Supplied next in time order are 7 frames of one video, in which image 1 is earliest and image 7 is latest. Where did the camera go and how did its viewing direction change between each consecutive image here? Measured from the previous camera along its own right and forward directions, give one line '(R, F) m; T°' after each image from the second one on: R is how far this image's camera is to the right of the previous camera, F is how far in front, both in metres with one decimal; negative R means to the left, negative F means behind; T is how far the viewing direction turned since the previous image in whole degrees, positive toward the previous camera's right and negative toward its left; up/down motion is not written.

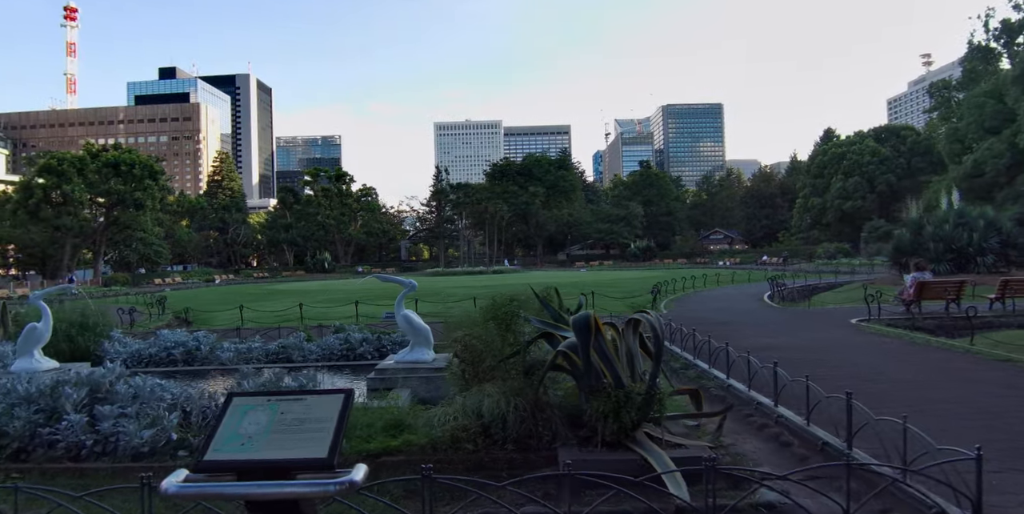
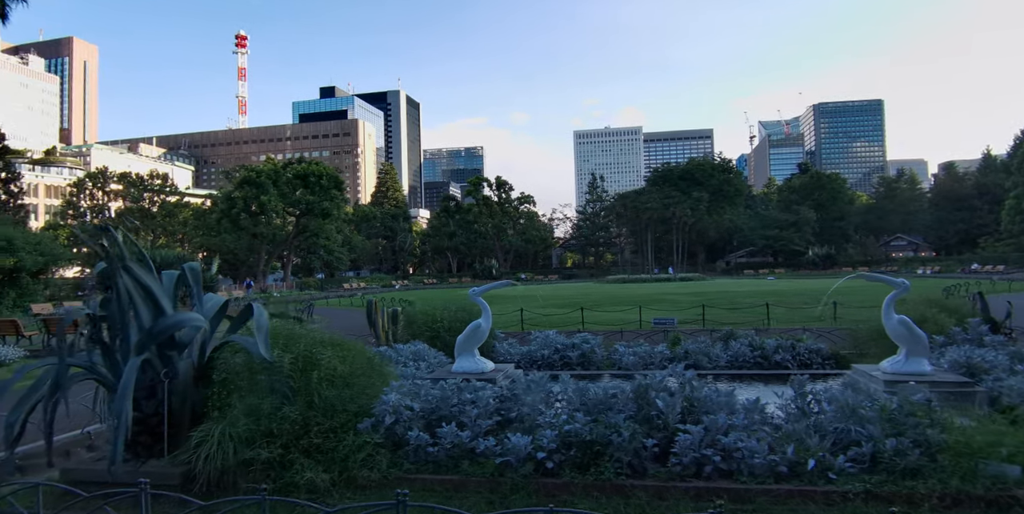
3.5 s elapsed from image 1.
(-4.9, +0.6) m; -8°
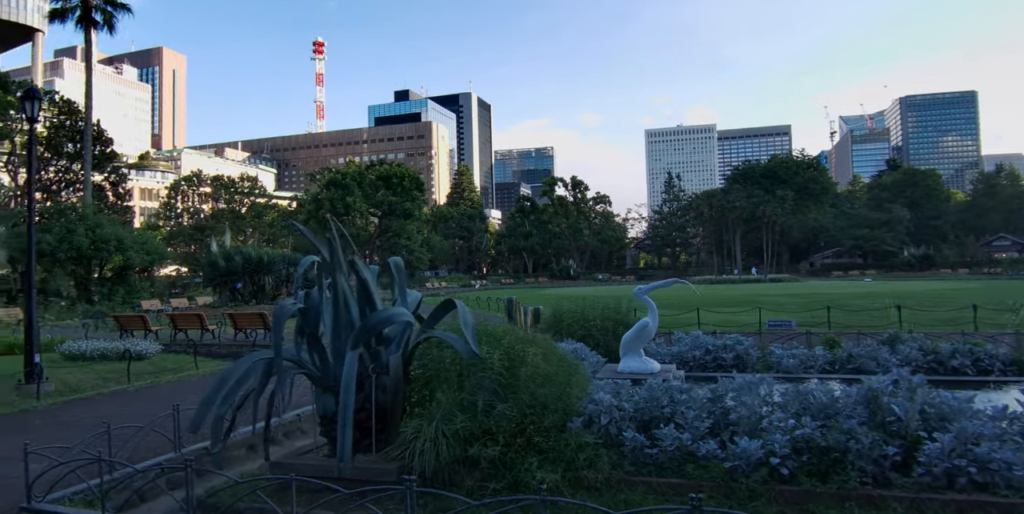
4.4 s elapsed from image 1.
(-1.4, +0.1) m; -5°
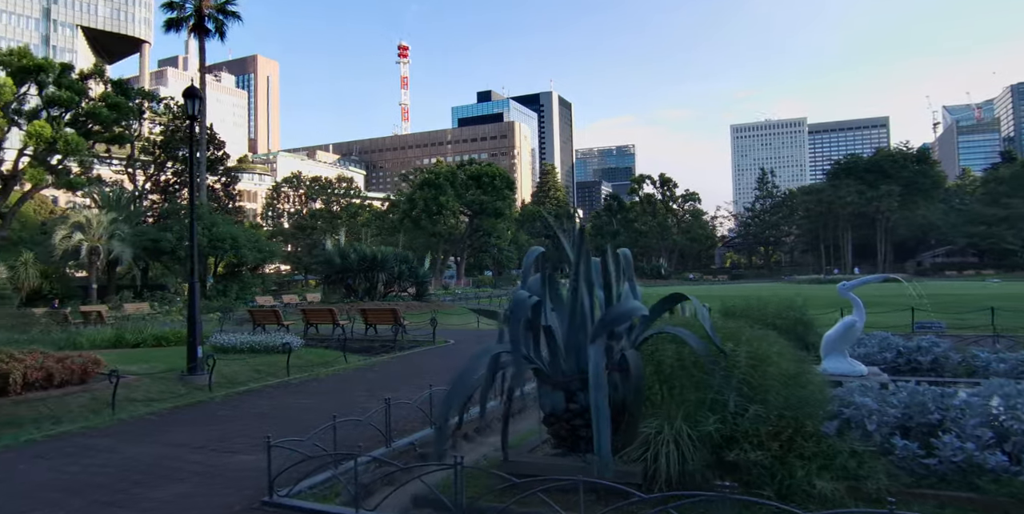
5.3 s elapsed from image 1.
(-1.6, +0.1) m; -6°
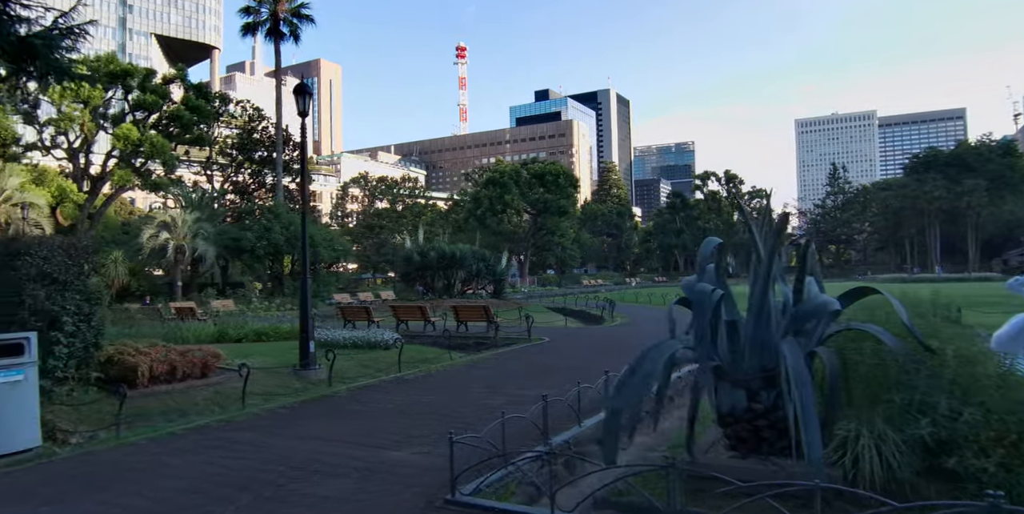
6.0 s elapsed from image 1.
(-1.2, +0.1) m; -4°
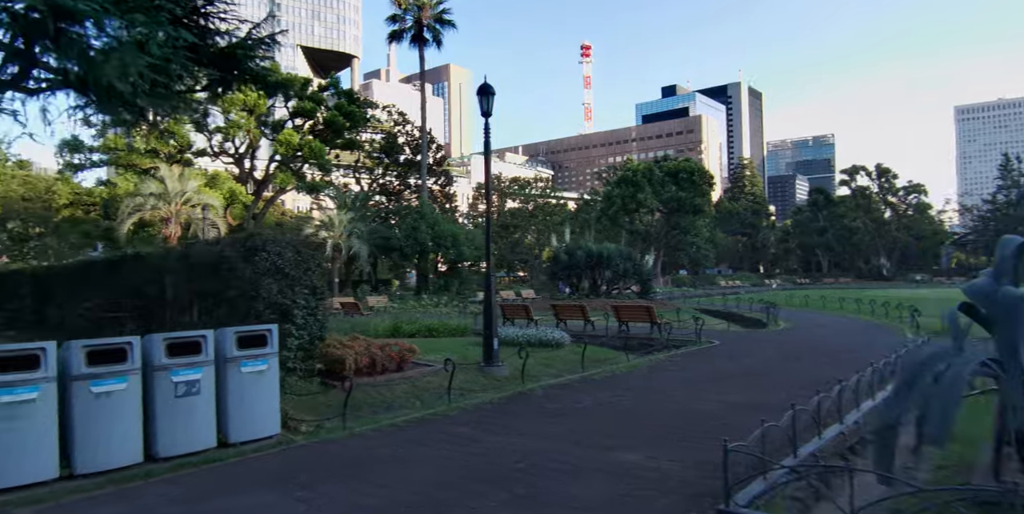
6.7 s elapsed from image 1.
(-1.4, -0.1) m; -10°
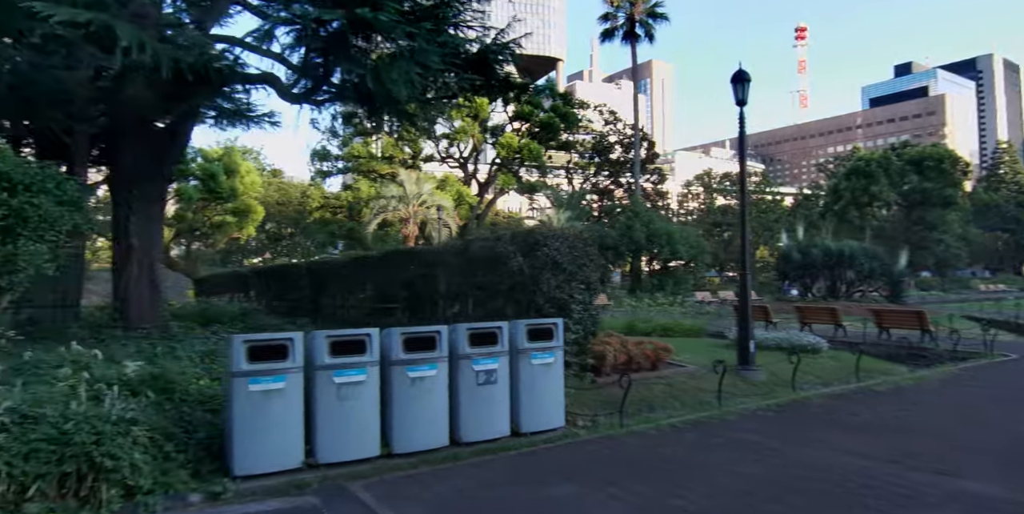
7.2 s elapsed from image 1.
(-1.3, -0.1) m; -17°
